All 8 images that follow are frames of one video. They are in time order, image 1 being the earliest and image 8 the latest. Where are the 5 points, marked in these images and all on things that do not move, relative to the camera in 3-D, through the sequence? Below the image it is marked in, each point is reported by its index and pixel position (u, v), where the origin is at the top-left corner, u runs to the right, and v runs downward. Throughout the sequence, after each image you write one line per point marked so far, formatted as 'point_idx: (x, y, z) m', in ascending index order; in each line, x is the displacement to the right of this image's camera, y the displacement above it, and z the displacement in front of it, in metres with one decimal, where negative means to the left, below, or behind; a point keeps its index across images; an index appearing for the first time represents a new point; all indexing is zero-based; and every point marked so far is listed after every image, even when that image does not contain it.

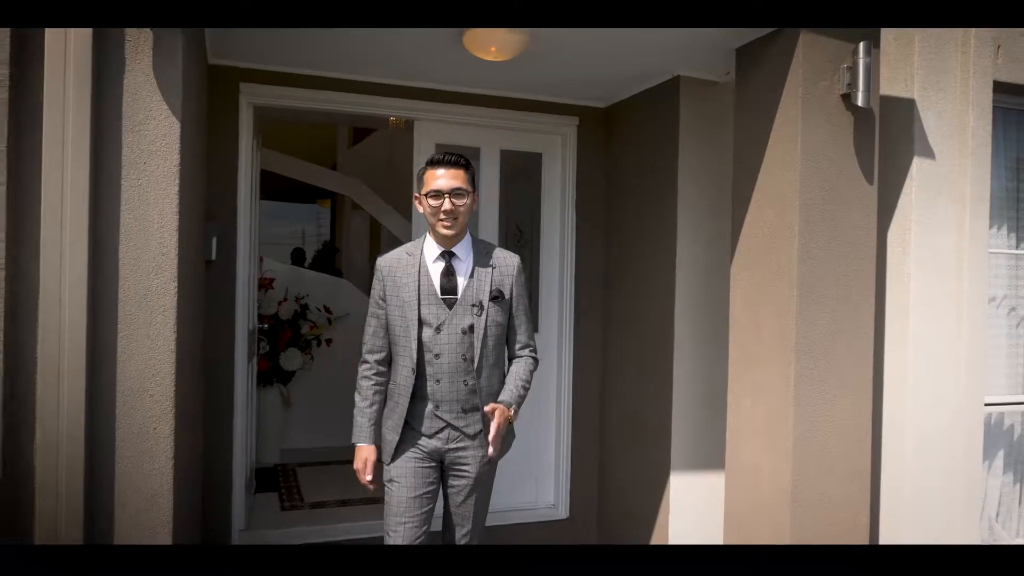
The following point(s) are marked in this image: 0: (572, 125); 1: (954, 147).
0: (+0.3, +0.8, +3.8) m
1: (+1.7, +0.5, +3.0) m
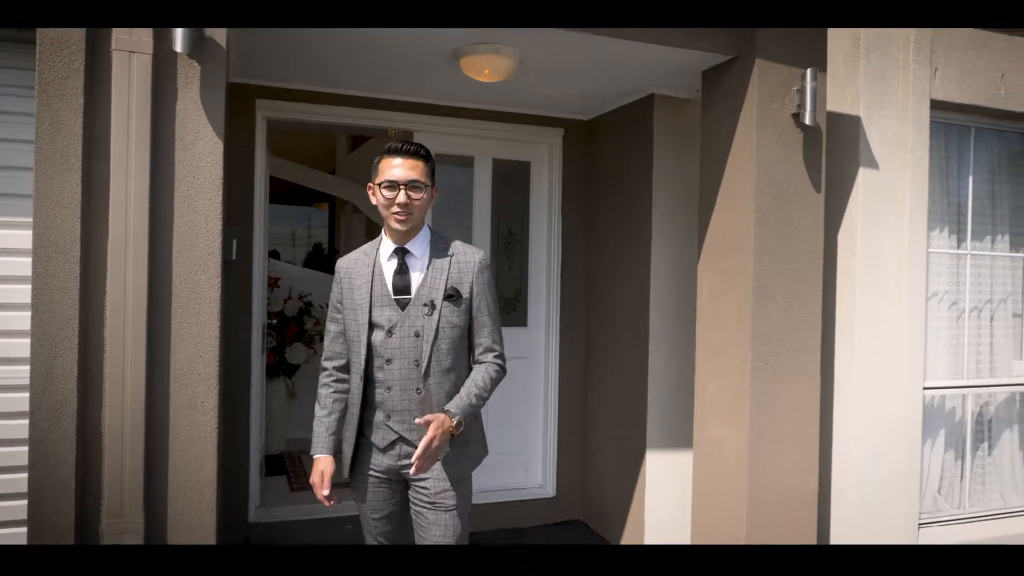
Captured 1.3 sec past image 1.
0: (+0.2, +0.8, +4.1) m
1: (+1.6, +0.5, +3.3) m
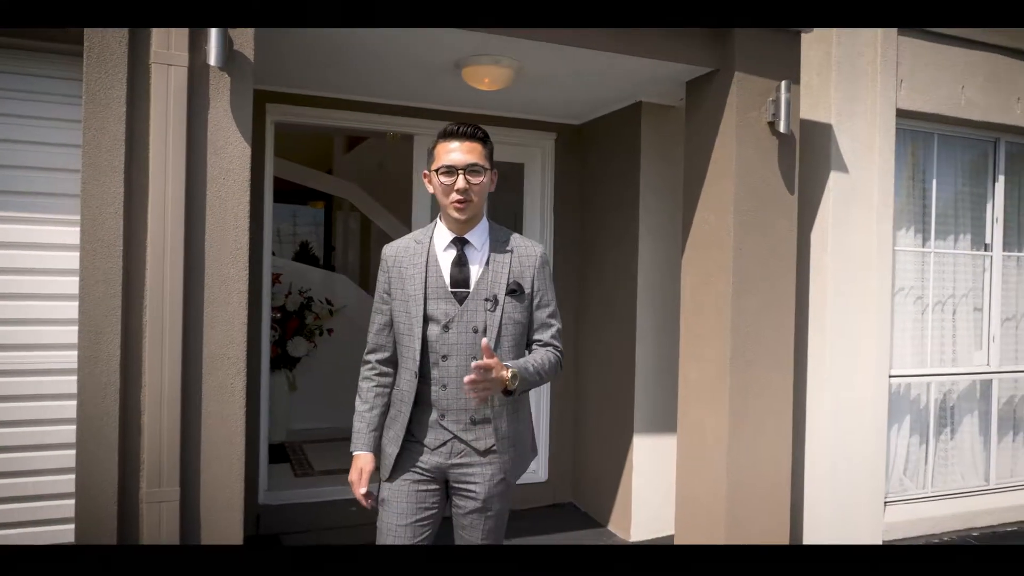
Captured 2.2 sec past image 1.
0: (+0.2, +0.8, +4.4) m
1: (+1.6, +0.6, +3.6) m
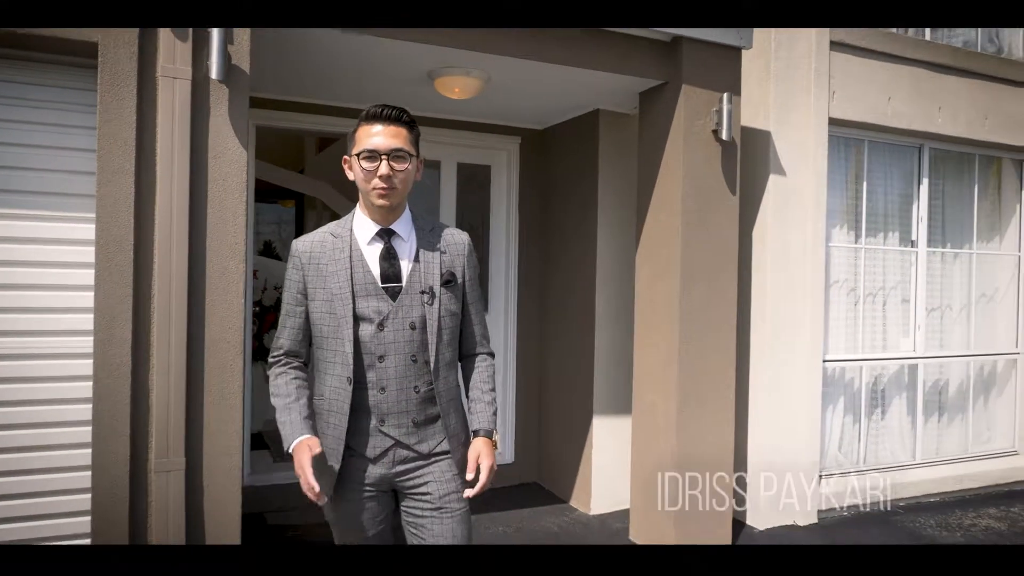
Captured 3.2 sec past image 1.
0: (0.0, +0.9, +4.7) m
1: (+1.5, +0.6, +4.0) m
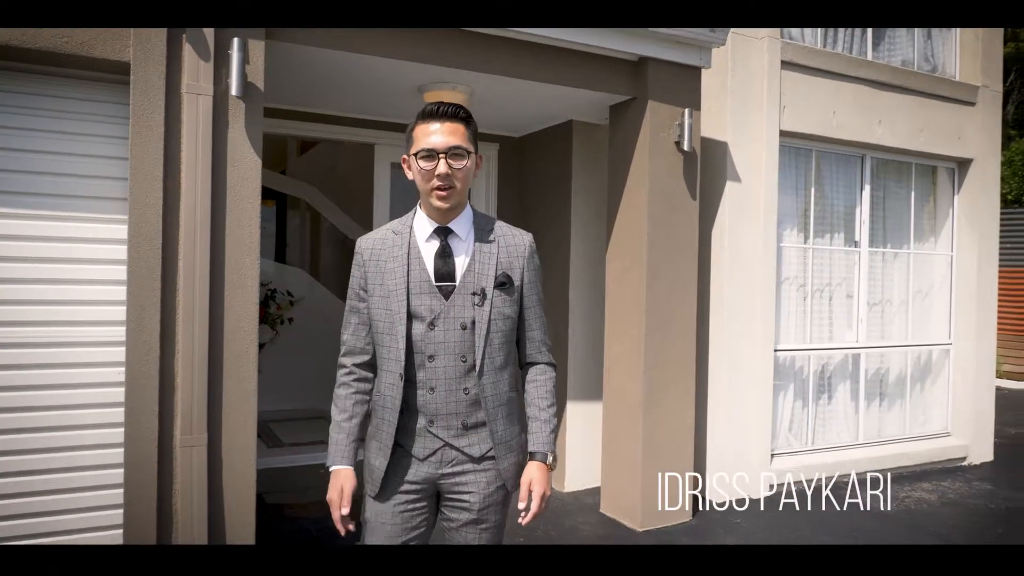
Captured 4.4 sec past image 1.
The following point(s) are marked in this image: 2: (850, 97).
0: (-0.1, +0.9, +5.0) m
1: (+1.4, +0.6, +4.4) m
2: (+2.0, +1.2, +4.8) m
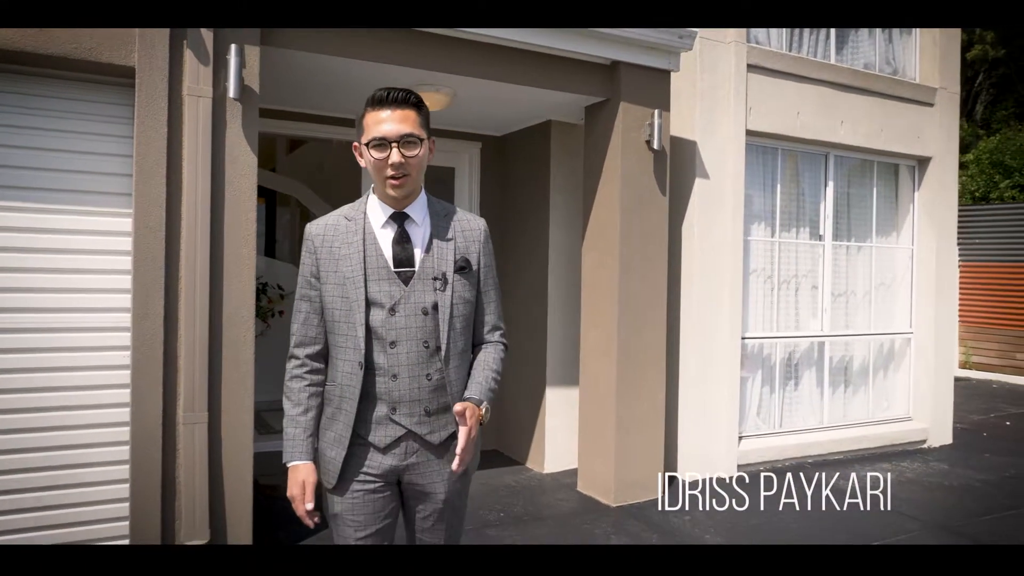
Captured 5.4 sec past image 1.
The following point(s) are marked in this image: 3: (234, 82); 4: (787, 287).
0: (-0.2, +0.9, +5.3) m
1: (+1.2, +0.7, +4.7) m
2: (+1.9, +1.2, +5.0) m
3: (-1.1, +0.8, +3.2) m
4: (+1.8, 0.0, +5.2) m
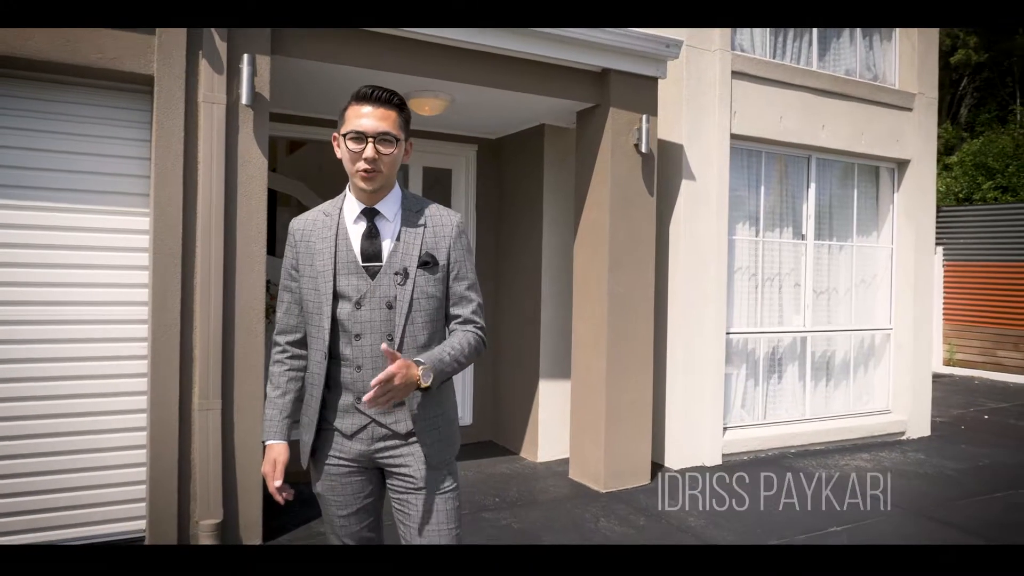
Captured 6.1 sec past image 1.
0: (-0.3, +1.0, +5.5) m
1: (+1.2, +0.7, +4.9) m
2: (+1.9, +1.2, +5.3) m
3: (-1.1, +0.8, +3.4) m
4: (+1.8, 0.0, +5.4) m
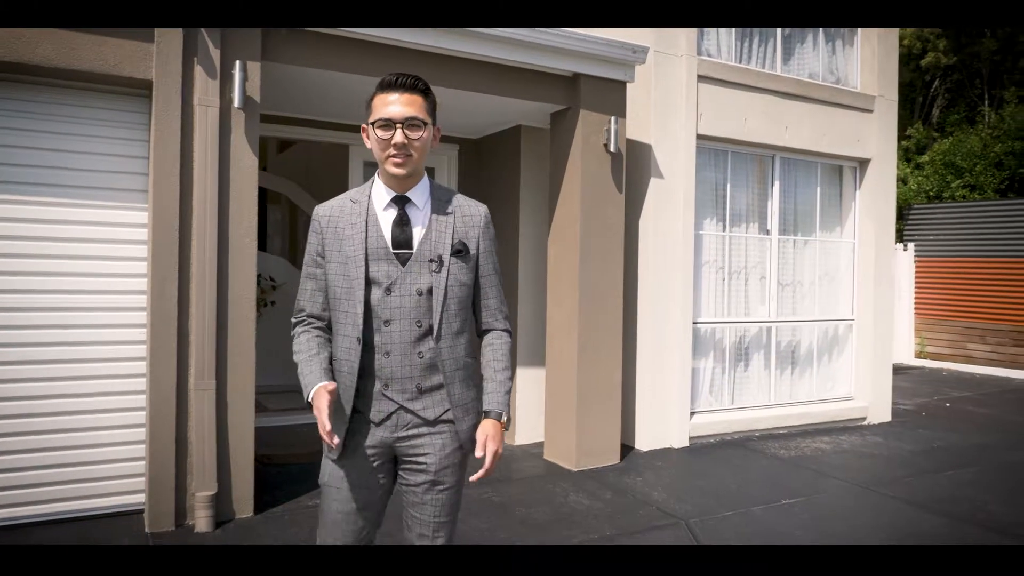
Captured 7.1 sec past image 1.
0: (-0.4, +1.0, +5.7) m
1: (+1.1, +0.8, +5.2) m
2: (+1.8, +1.3, +5.6) m
3: (-1.3, +0.9, +3.6) m
4: (+1.6, +0.1, +5.7) m
